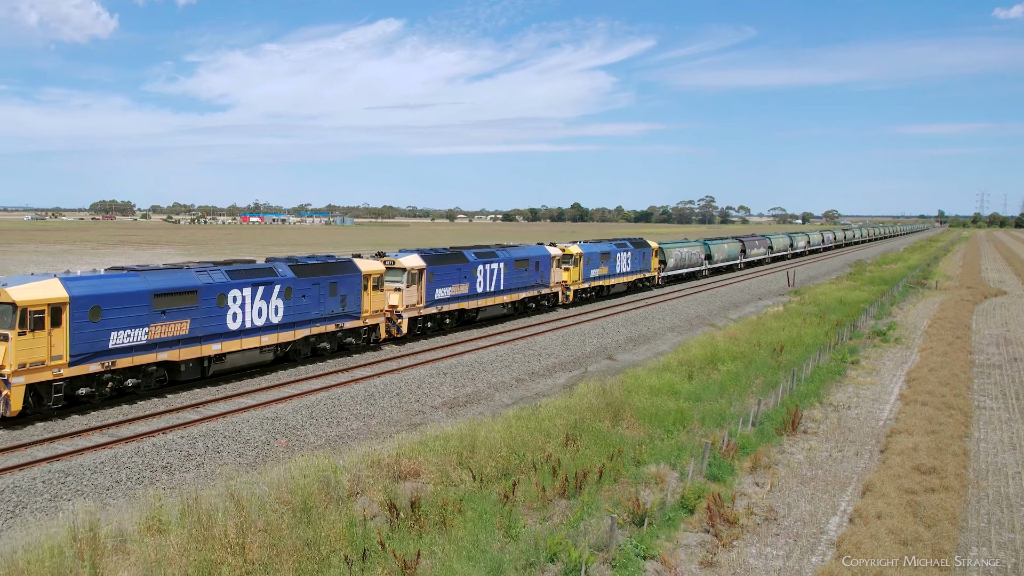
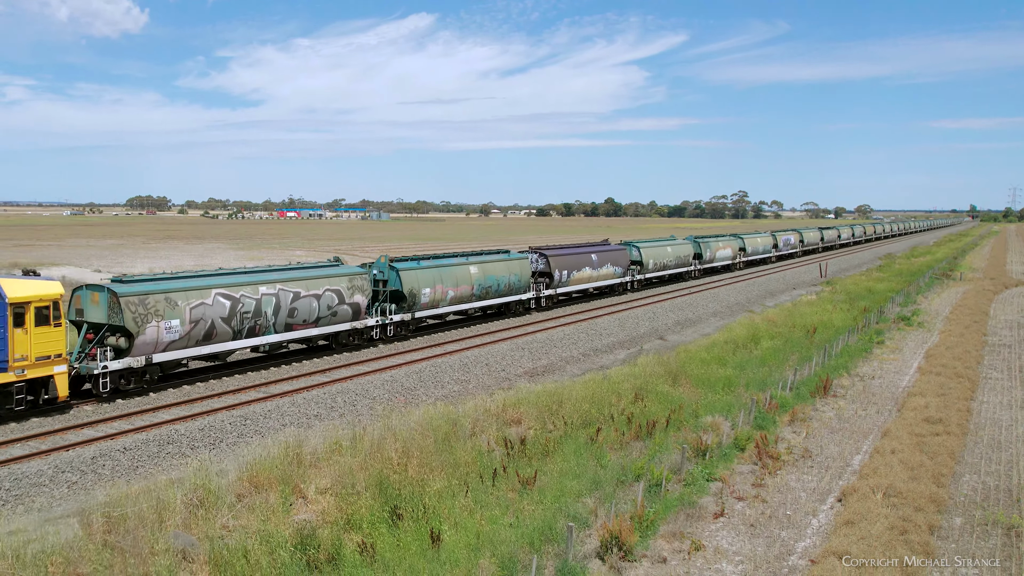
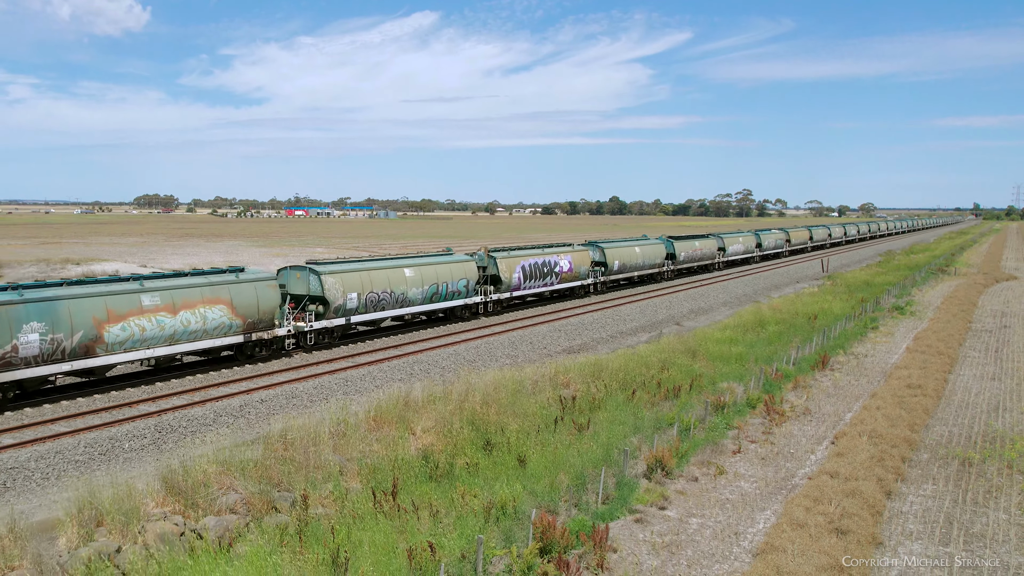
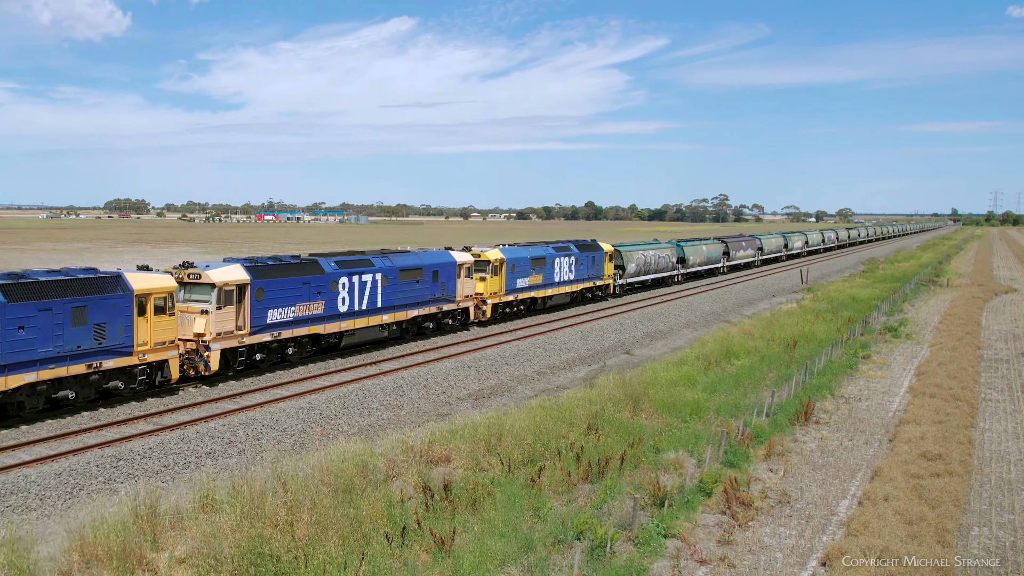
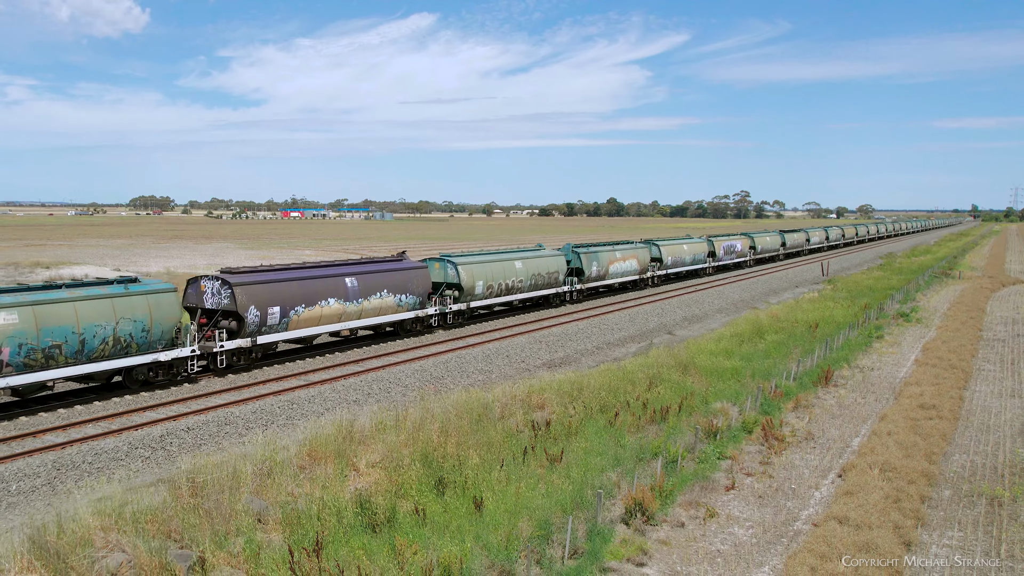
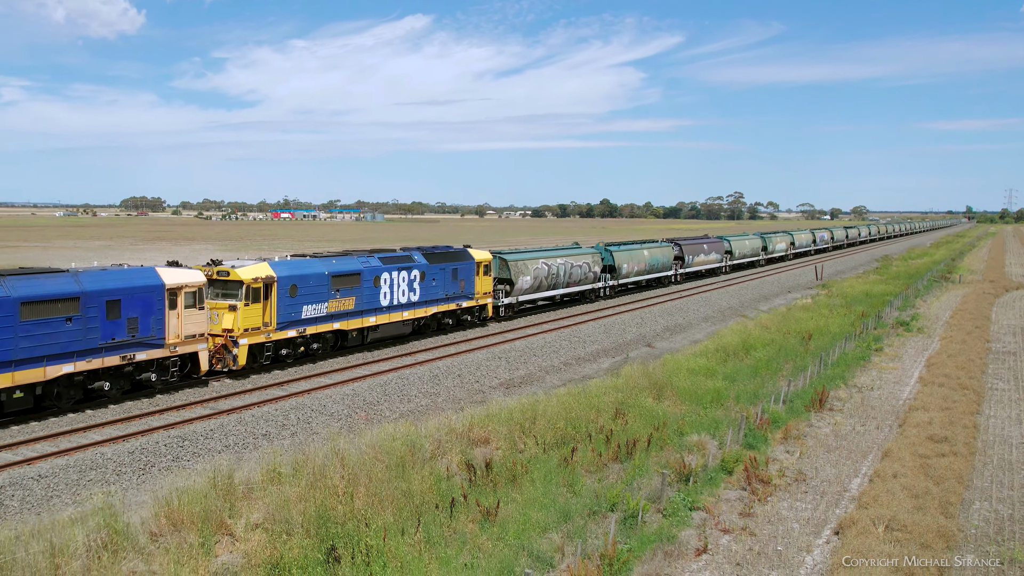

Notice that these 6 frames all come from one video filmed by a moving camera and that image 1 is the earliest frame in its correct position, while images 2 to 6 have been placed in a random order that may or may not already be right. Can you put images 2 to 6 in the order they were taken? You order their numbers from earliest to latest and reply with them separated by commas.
4, 6, 2, 5, 3
